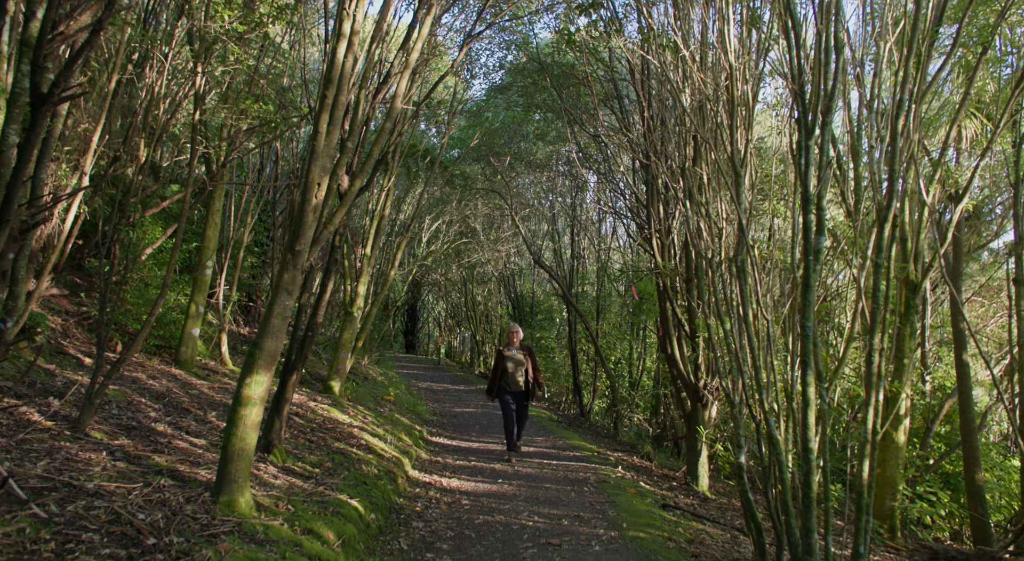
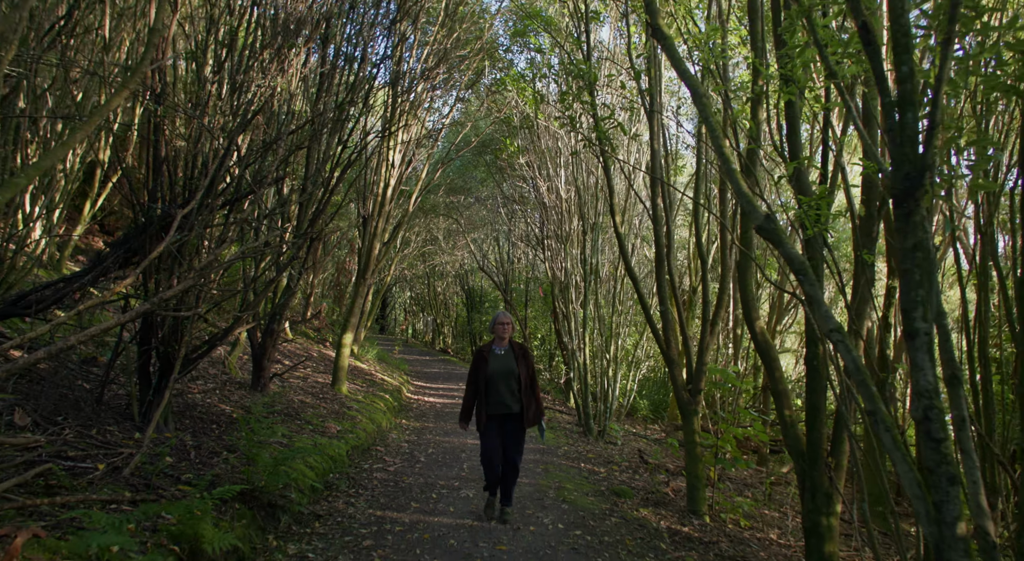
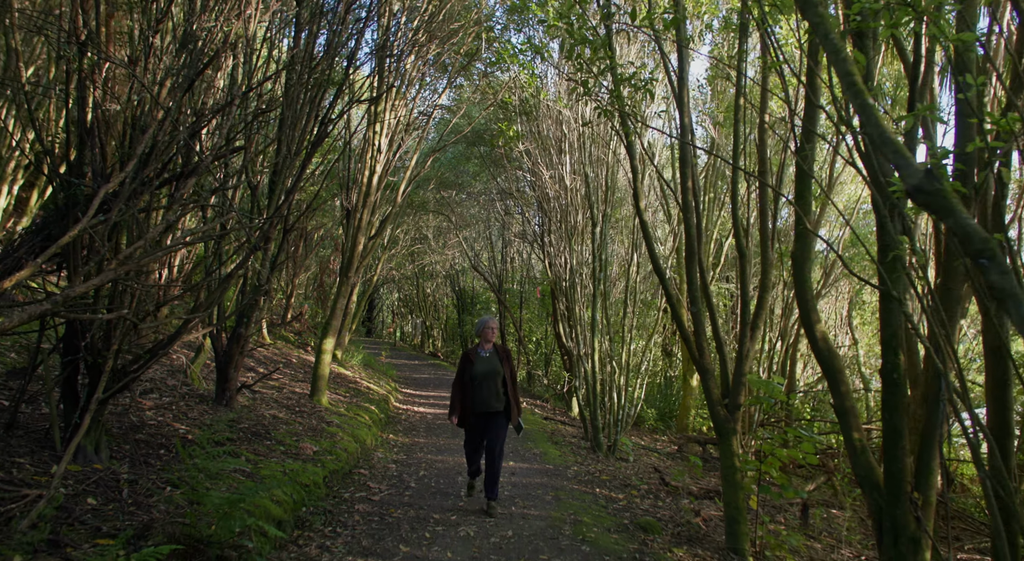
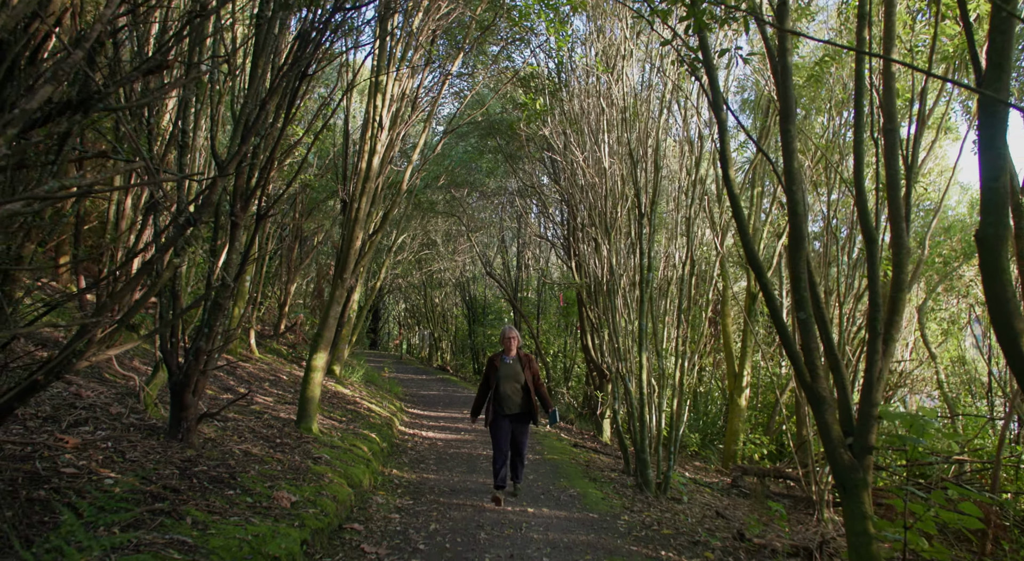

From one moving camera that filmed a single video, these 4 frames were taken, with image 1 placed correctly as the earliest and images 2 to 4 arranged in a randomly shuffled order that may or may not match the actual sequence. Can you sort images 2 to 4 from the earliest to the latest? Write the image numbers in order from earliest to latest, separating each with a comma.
4, 3, 2
